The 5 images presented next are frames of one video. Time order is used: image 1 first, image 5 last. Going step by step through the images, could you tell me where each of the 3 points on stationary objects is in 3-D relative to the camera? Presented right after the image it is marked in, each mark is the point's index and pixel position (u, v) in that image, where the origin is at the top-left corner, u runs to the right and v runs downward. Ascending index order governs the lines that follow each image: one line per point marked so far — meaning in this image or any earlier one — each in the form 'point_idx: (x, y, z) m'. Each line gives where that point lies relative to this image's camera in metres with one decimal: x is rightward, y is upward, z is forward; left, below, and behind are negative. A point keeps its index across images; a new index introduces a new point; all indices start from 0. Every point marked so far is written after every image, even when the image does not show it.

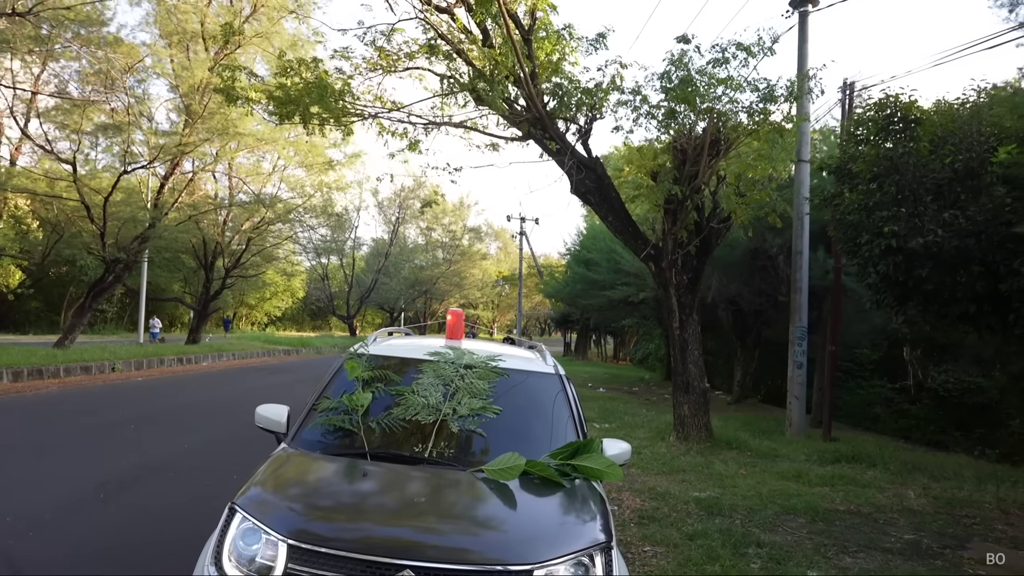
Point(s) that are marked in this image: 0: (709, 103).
0: (+2.4, +2.3, +9.4) m
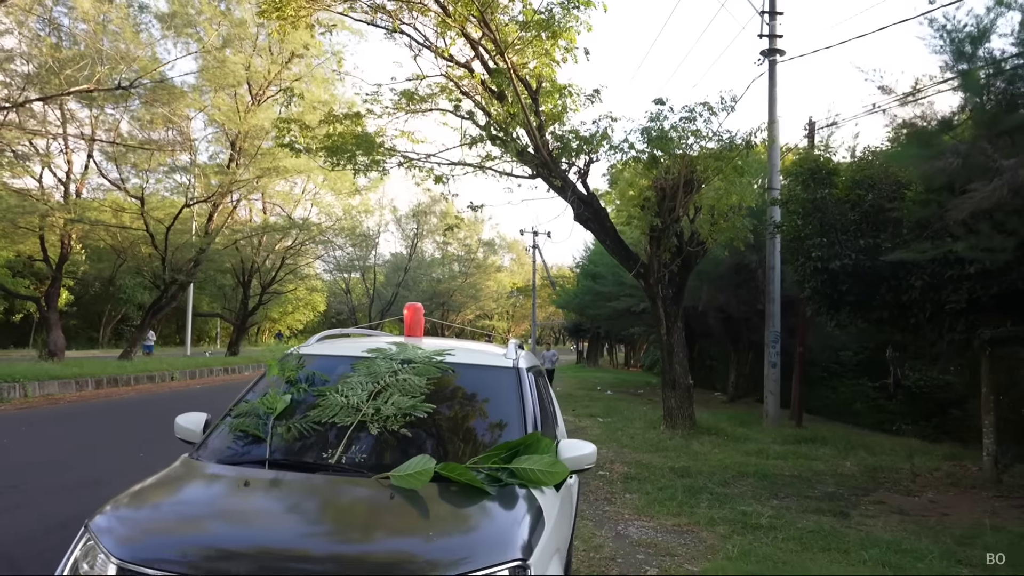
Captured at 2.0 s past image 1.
0: (+2.6, +2.1, +11.5) m
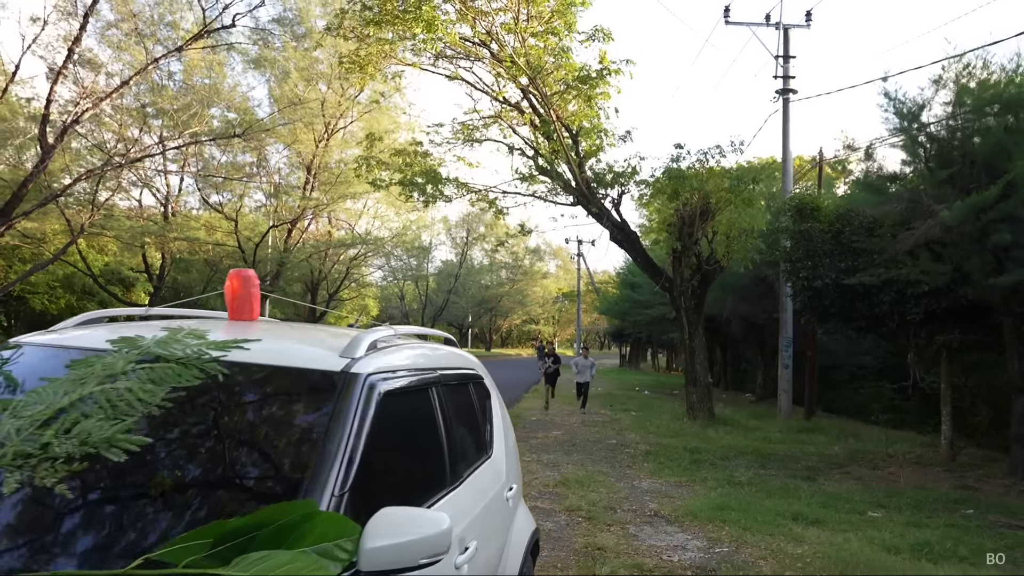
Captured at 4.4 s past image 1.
0: (+3.3, +1.9, +13.6) m
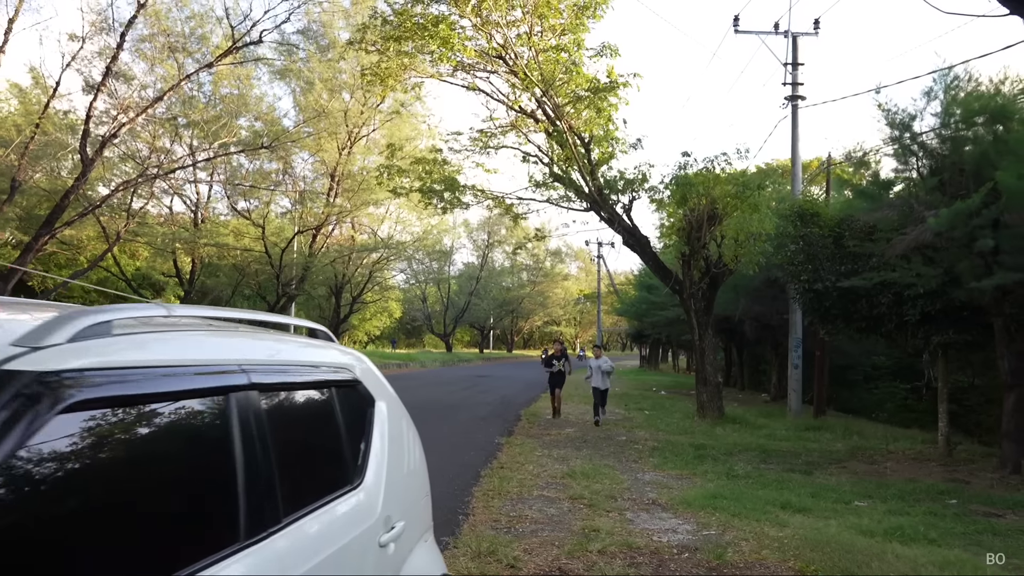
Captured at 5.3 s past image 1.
0: (+3.6, +1.9, +14.1) m
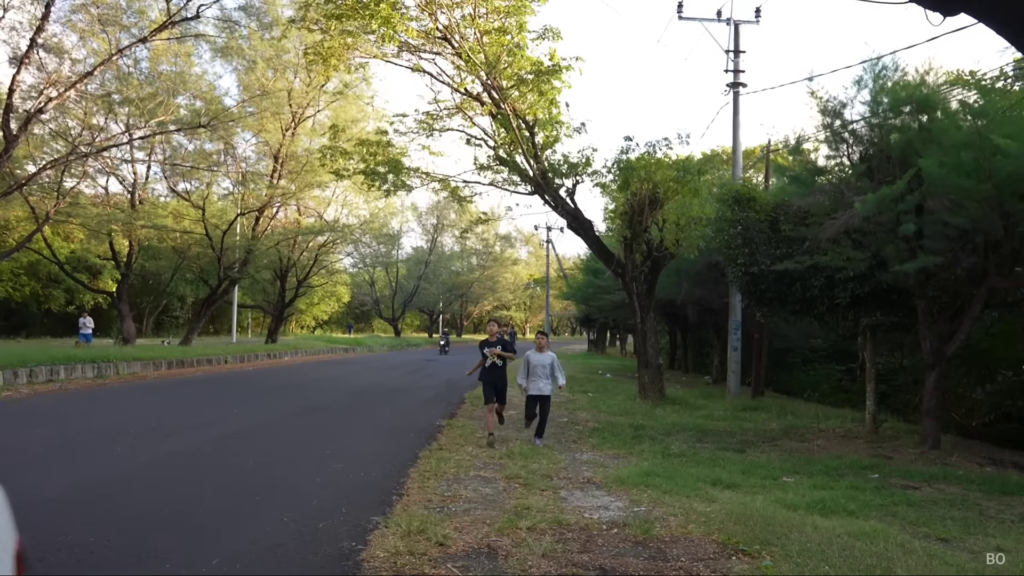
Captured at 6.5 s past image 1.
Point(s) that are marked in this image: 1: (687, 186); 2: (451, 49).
0: (+2.6, +2.2, +14.3) m
1: (+3.3, +1.9, +14.4) m
2: (-1.2, +4.6, +14.6) m
